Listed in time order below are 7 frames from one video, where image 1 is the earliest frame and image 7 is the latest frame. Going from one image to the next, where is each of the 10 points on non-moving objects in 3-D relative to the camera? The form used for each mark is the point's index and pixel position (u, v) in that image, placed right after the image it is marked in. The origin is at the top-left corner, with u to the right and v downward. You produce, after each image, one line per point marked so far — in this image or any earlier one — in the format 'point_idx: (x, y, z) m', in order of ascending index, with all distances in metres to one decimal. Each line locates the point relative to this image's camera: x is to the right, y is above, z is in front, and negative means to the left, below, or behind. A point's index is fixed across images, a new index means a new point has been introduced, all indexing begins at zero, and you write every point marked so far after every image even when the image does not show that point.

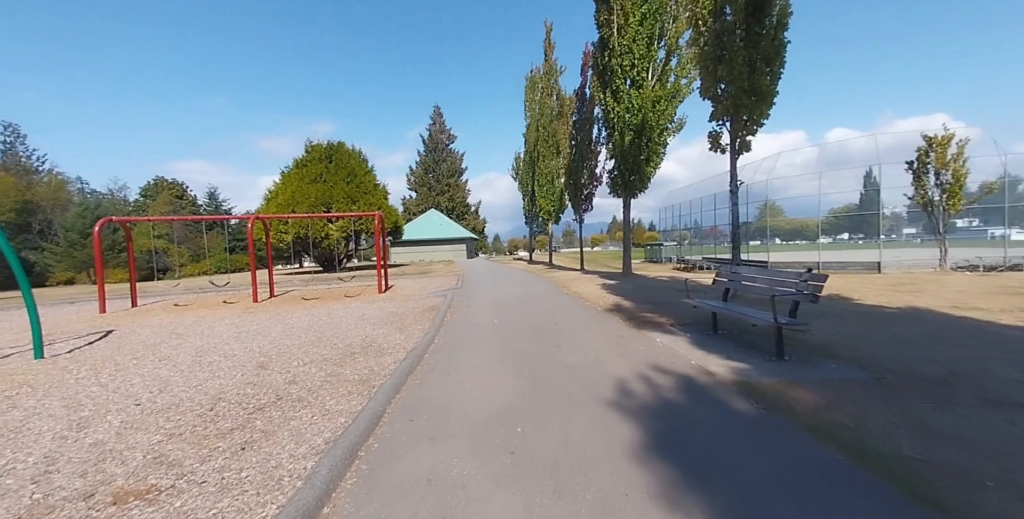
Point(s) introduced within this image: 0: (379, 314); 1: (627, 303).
0: (-4.1, -1.7, +11.0) m
1: (+3.3, -1.3, +10.1) m
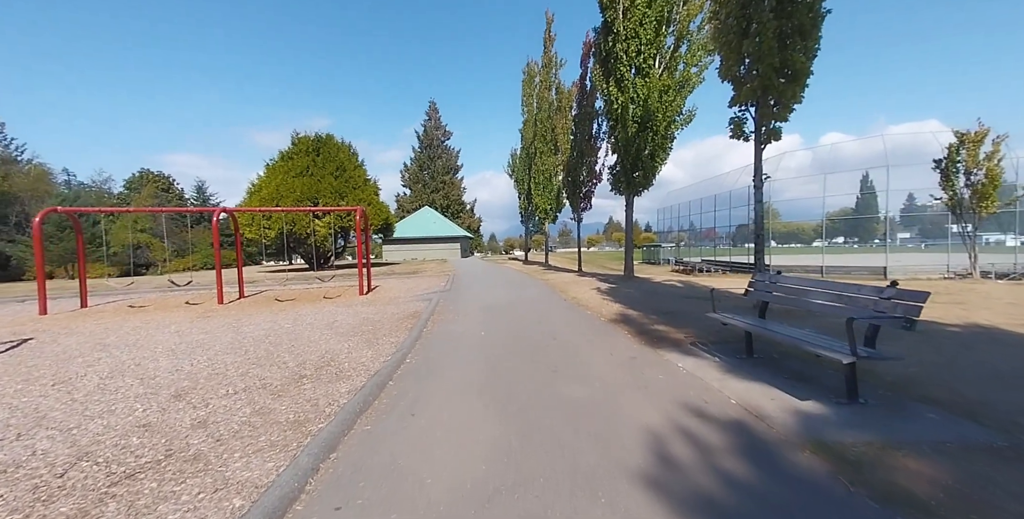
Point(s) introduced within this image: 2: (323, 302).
0: (-4.3, -1.7, +9.7) m
1: (+3.0, -1.3, +8.9) m
2: (-7.2, -1.6, +13.7) m
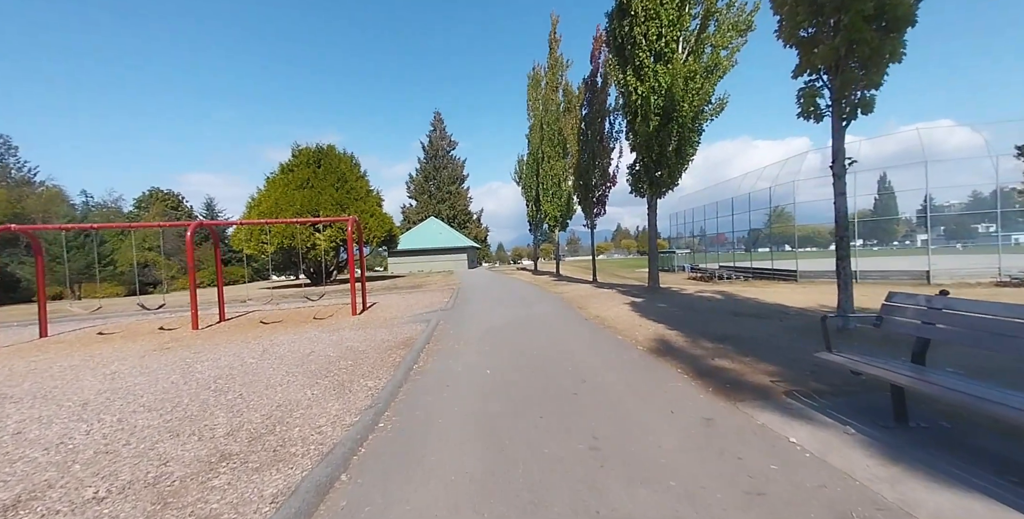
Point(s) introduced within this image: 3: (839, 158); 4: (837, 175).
0: (-4.0, -2.1, +8.1) m
1: (+3.3, -1.6, +7.1) m
2: (-6.8, -2.2, +12.1) m
3: (+5.7, +1.8, +6.3) m
4: (+5.7, +1.5, +6.3) m
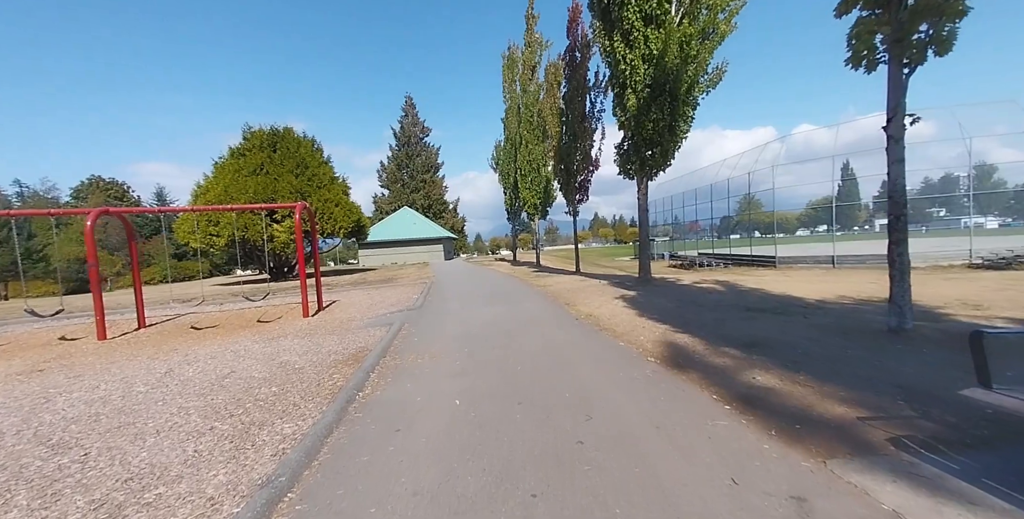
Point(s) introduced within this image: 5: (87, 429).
0: (-4.4, -2.0, +6.3) m
1: (+2.9, -1.4, +5.7) m
2: (-7.5, -2.0, +10.1) m
3: (+5.3, +2.0, +5.0) m
4: (+5.3, +1.7, +5.0) m
5: (-5.1, -2.0, +4.4) m
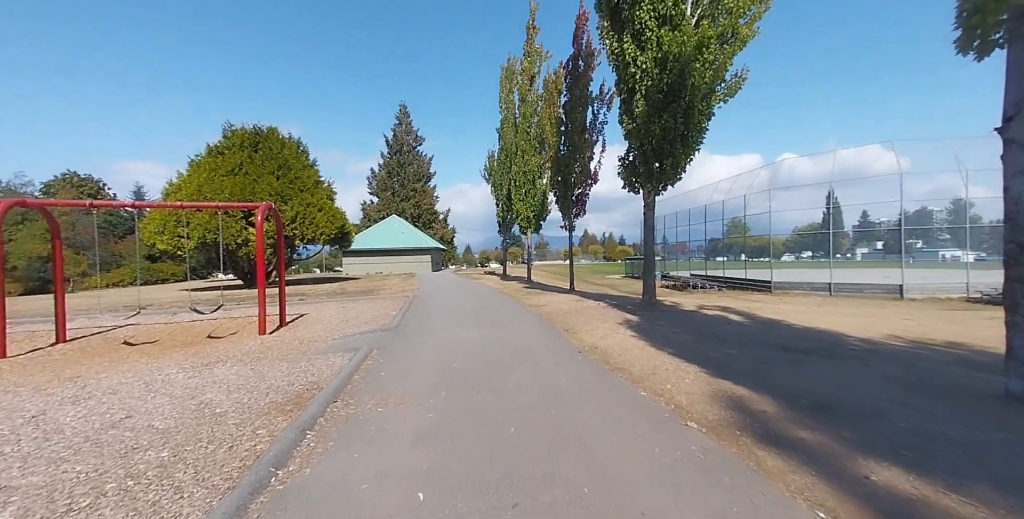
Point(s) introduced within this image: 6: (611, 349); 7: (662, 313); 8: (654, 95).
0: (-4.6, -2.1, +4.7) m
1: (+2.8, -1.7, +4.3) m
2: (-7.7, -2.2, +8.4) m
3: (+5.3, +1.5, +3.8) m
4: (+5.3, +1.3, +3.9) m
5: (-5.2, -2.0, +2.7) m
6: (+1.9, -1.8, +7.1) m
7: (+4.4, -1.6, +10.8) m
8: (+4.4, +5.1, +11.2) m
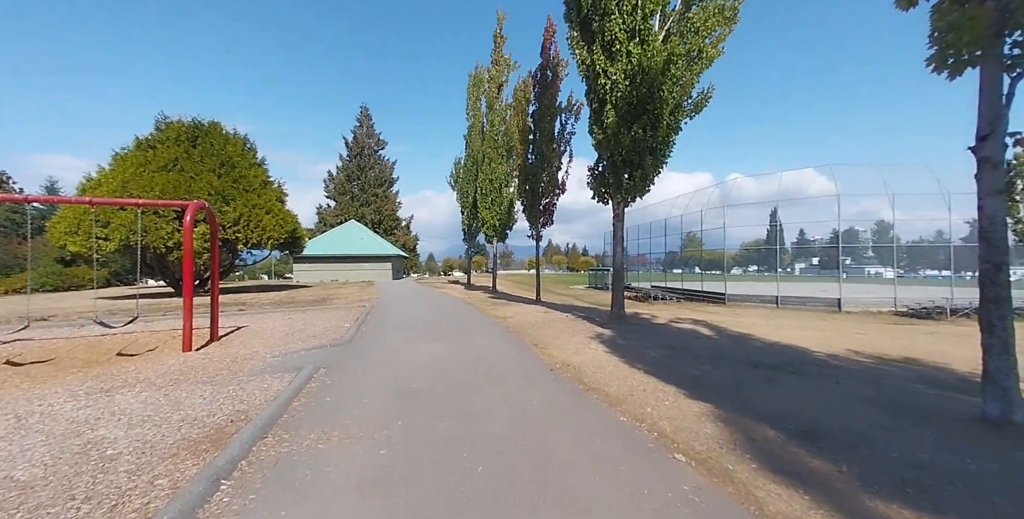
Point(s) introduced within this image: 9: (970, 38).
0: (-4.9, -2.1, +3.6) m
1: (+2.5, -1.9, +4.0) m
2: (-8.4, -2.2, +7.0) m
3: (+5.1, +1.3, +3.8) m
4: (+5.1, +1.1, +3.9) m
5: (-5.3, -2.0, +1.6) m
6: (+1.3, -2.0, +6.7) m
7: (+3.4, -2.0, +10.6) m
8: (+3.4, +4.7, +11.1) m
9: (+4.7, +2.3, +3.7) m
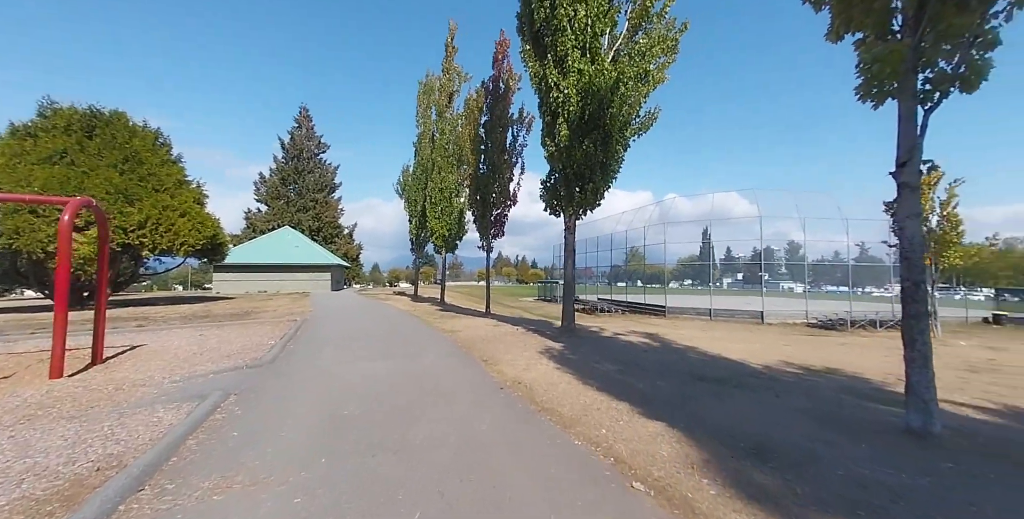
0: (-5.4, -2.1, +2.5) m
1: (+1.9, -2.1, +3.9) m
2: (-9.3, -2.3, +5.4) m
3: (+4.6, +1.1, +4.1) m
4: (+4.5, +0.9, +4.2) m
5: (-5.5, -1.9, +0.4) m
6: (+0.4, -2.2, +6.4) m
7: (+2.0, -2.3, +10.5) m
8: (+2.0, +4.3, +11.3) m
9: (+4.2, +2.1, +4.1) m
